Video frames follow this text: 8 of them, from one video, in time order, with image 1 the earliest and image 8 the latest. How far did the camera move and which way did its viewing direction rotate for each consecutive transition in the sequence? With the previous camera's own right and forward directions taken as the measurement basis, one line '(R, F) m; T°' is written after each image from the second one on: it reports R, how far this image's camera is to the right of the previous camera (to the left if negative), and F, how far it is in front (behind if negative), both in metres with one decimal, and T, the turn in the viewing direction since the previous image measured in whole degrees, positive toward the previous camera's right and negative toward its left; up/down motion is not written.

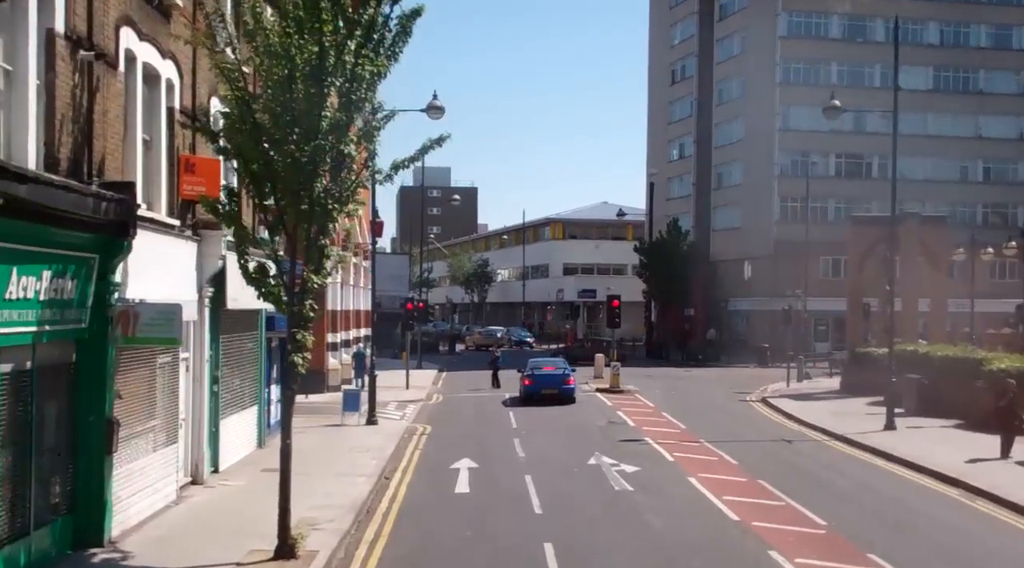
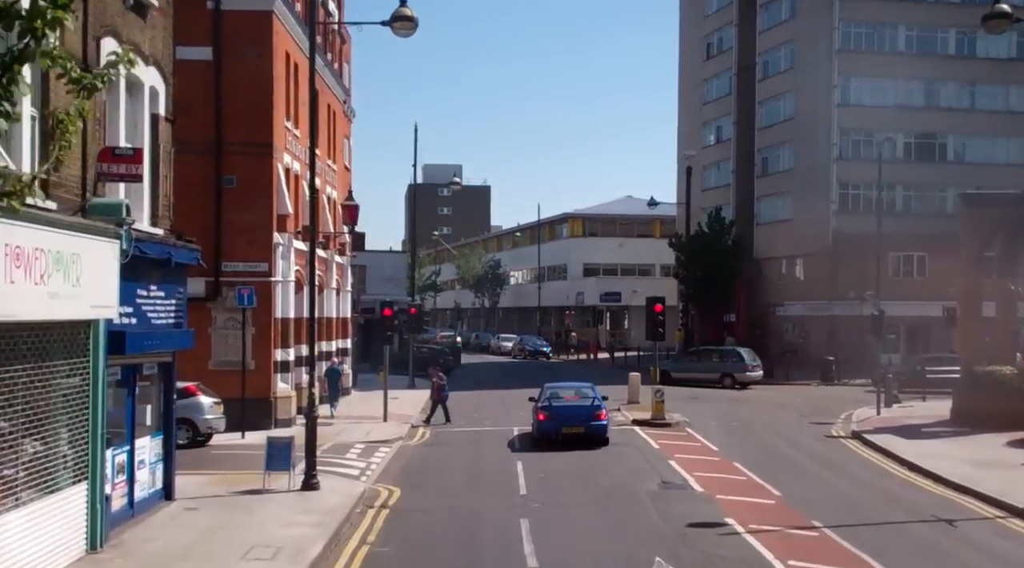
(+0.2, +9.1) m; -1°
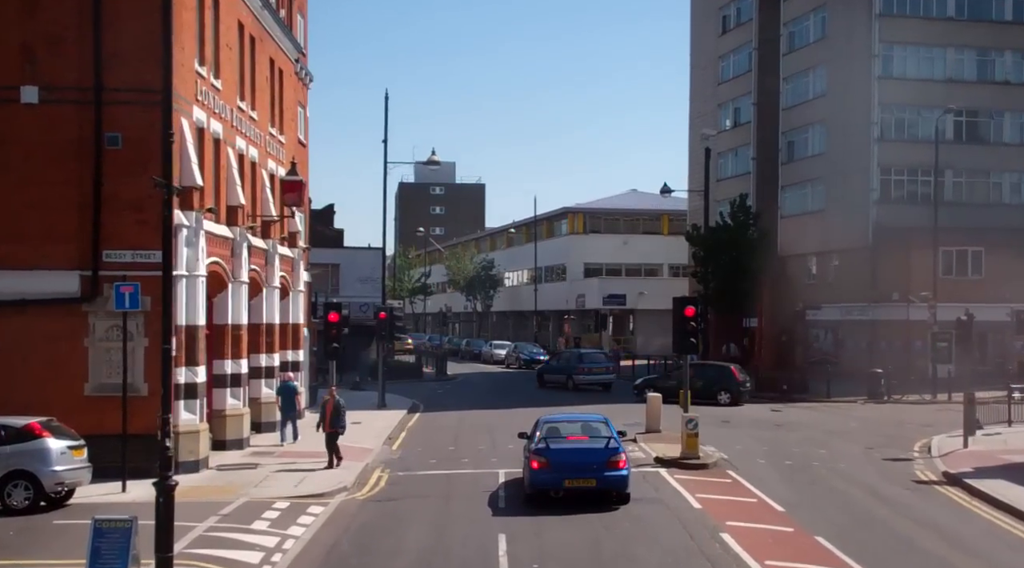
(+0.3, +7.0) m; 0°
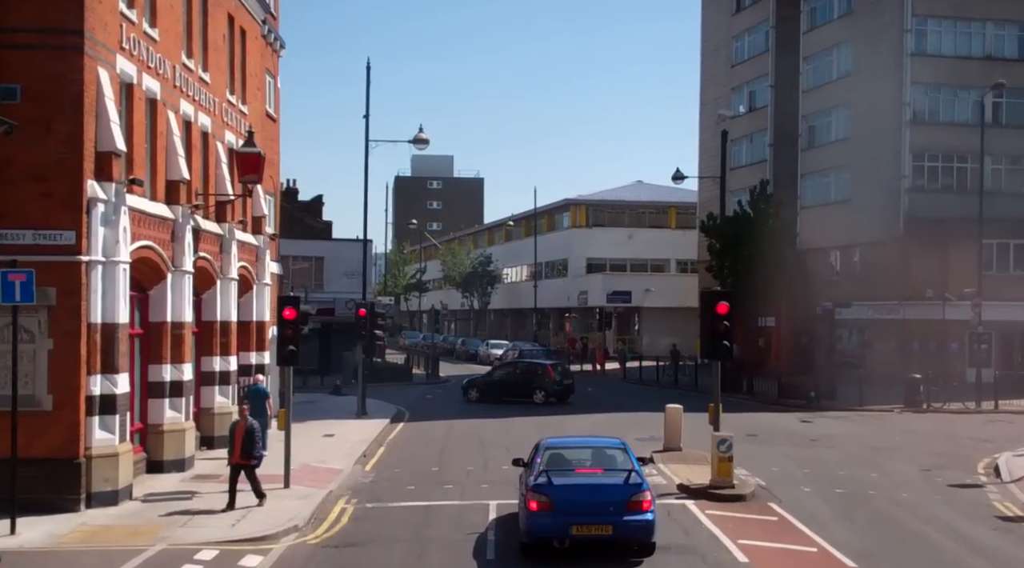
(+0.1, +3.9) m; 0°
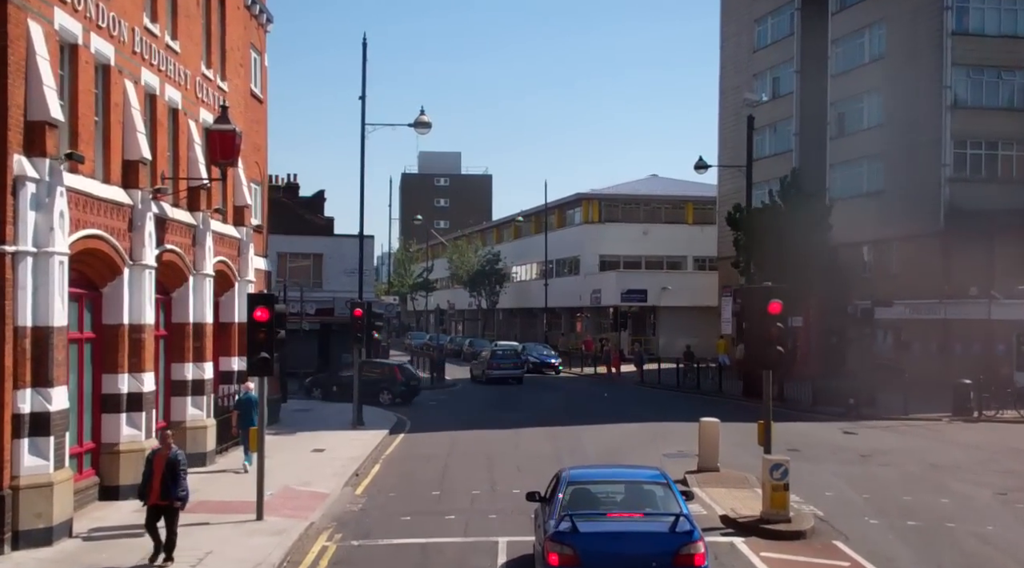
(-0.1, +2.8) m; 0°
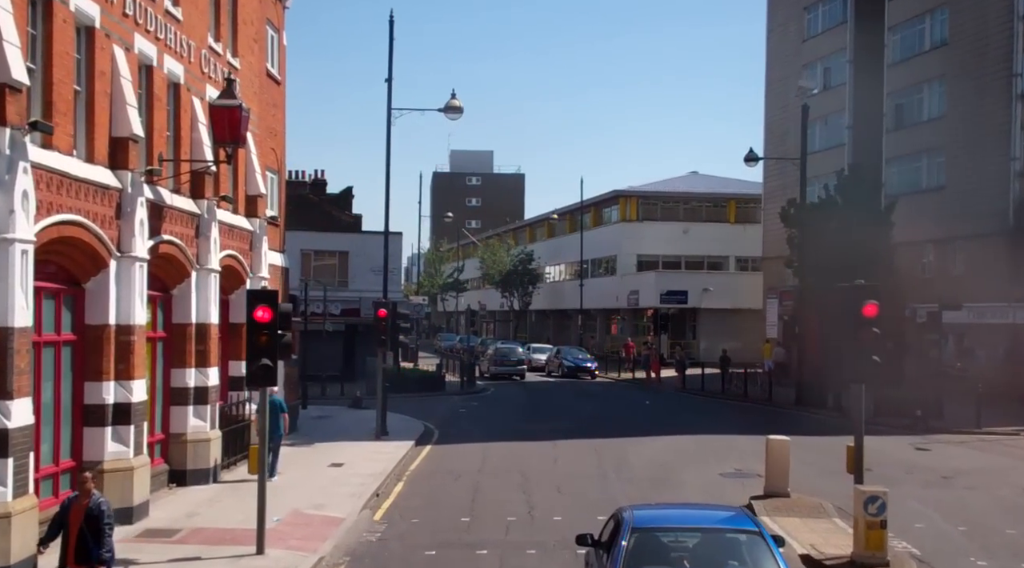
(-0.2, +2.3) m; -2°
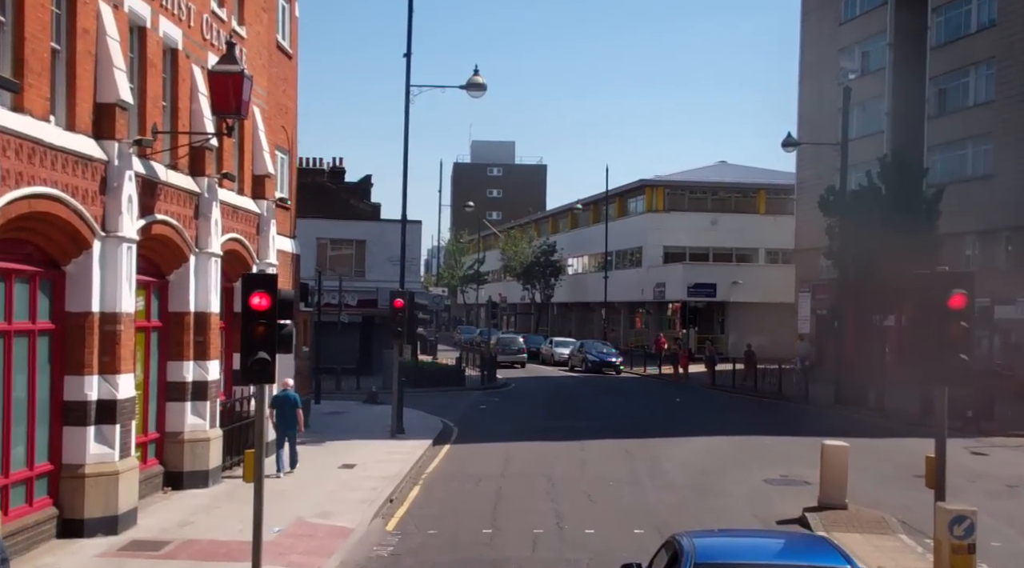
(-0.1, +1.6) m; -1°
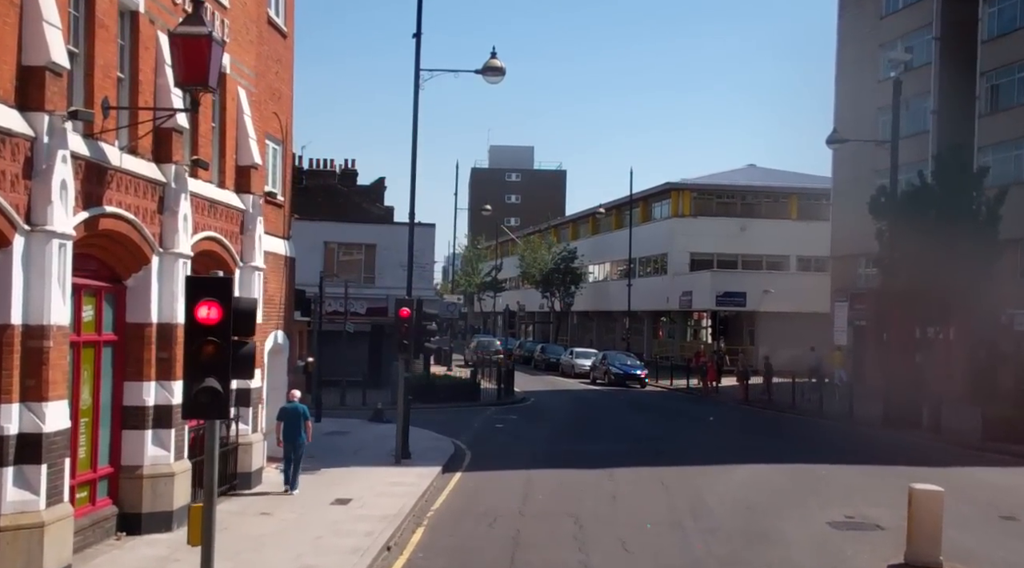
(0.0, +2.7) m; -1°
